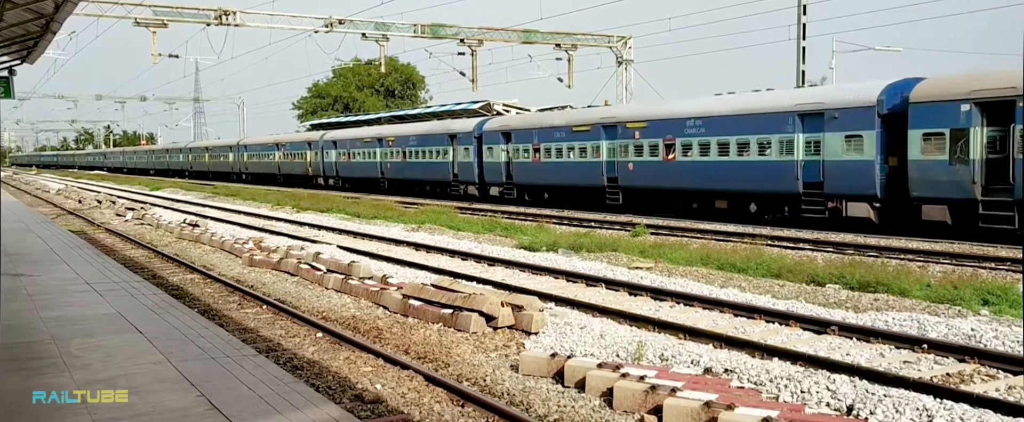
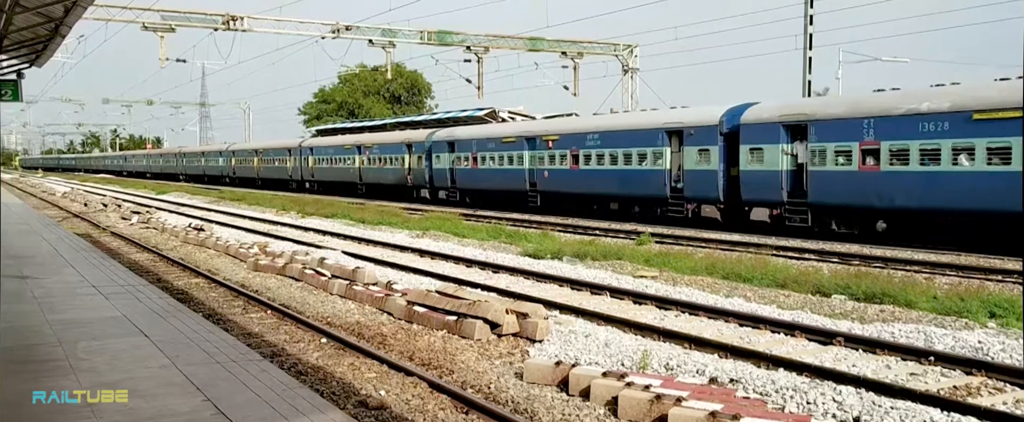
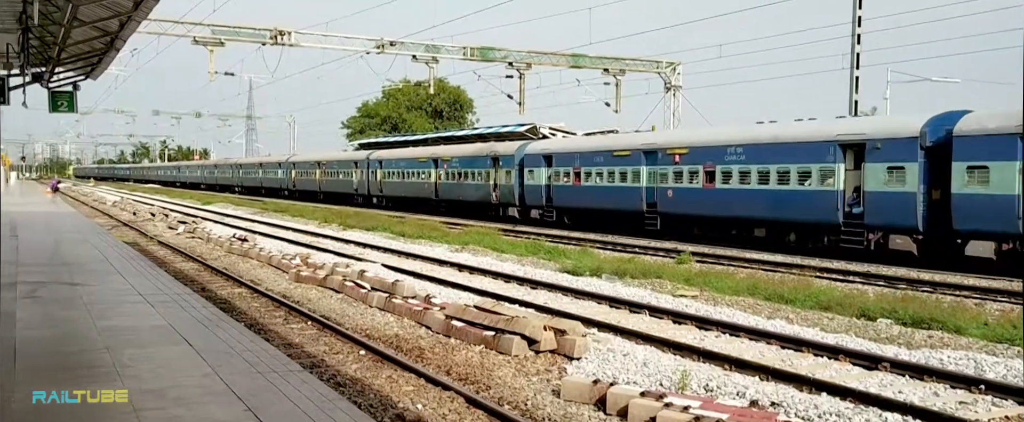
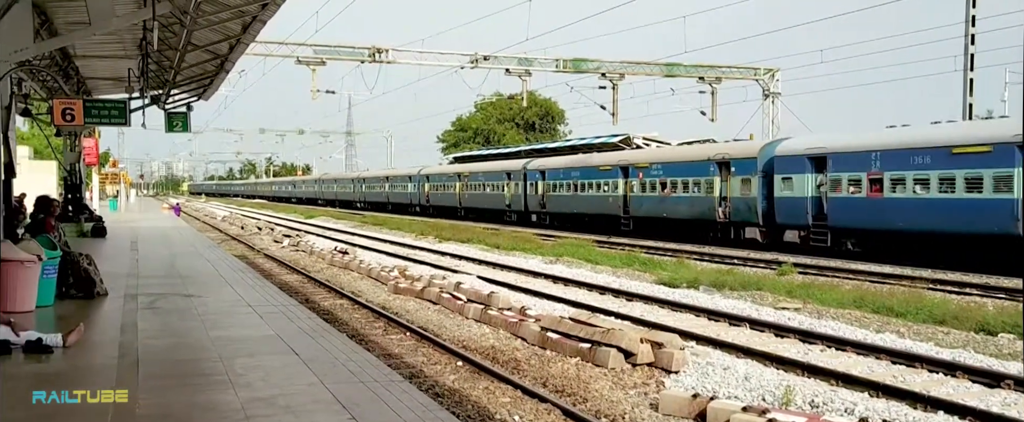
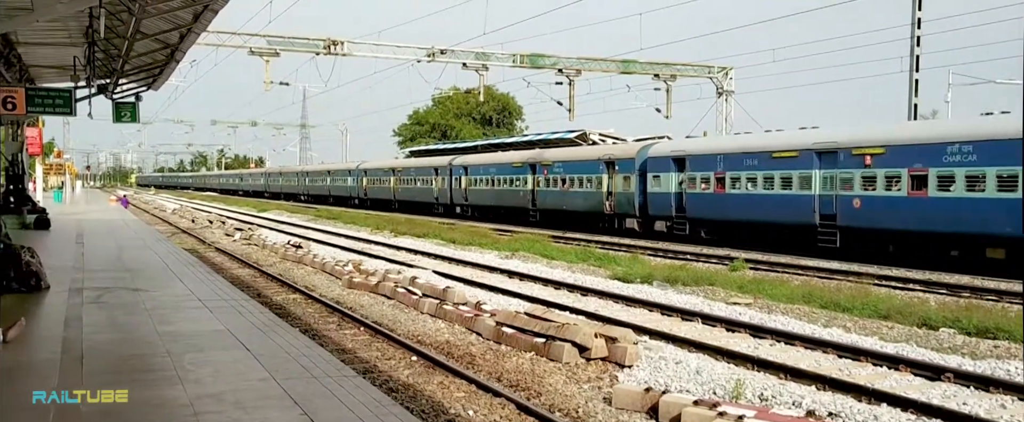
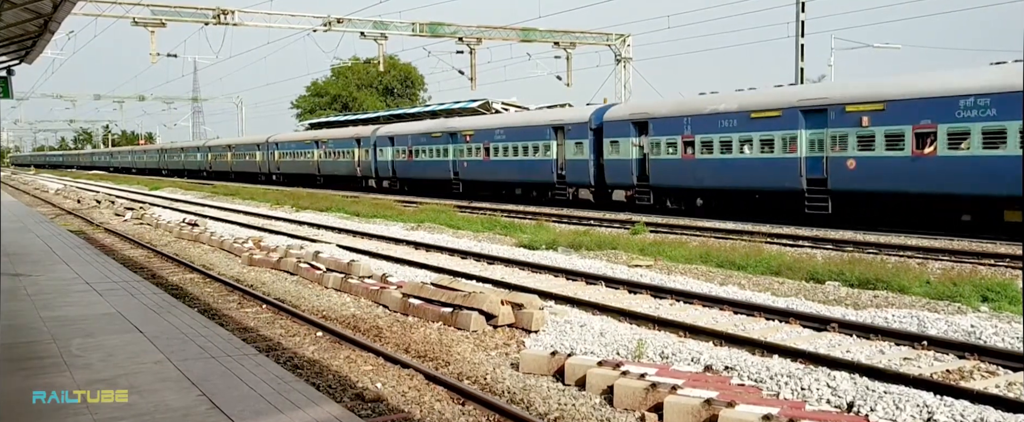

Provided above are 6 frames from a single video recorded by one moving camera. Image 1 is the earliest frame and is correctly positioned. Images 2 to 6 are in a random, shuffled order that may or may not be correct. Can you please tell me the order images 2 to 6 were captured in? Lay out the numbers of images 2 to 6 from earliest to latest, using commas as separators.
6, 2, 3, 5, 4
